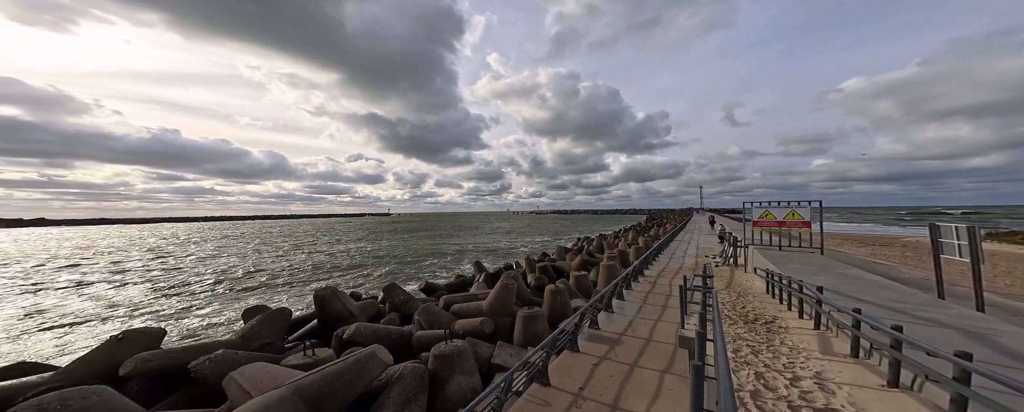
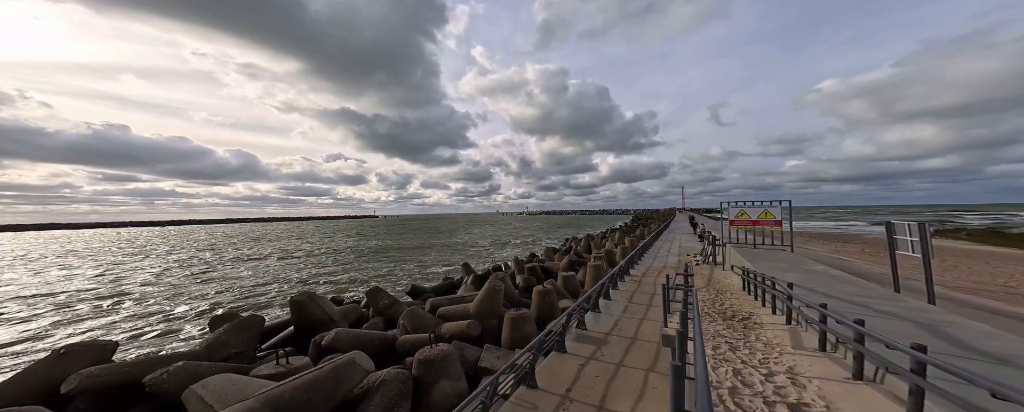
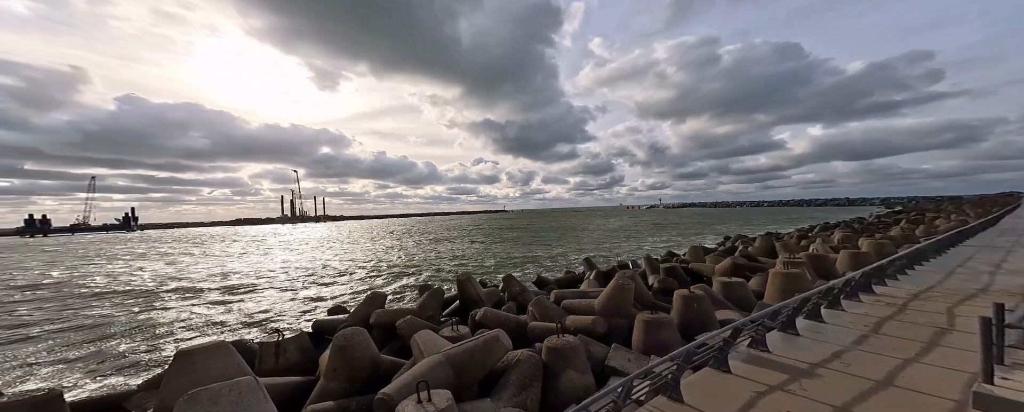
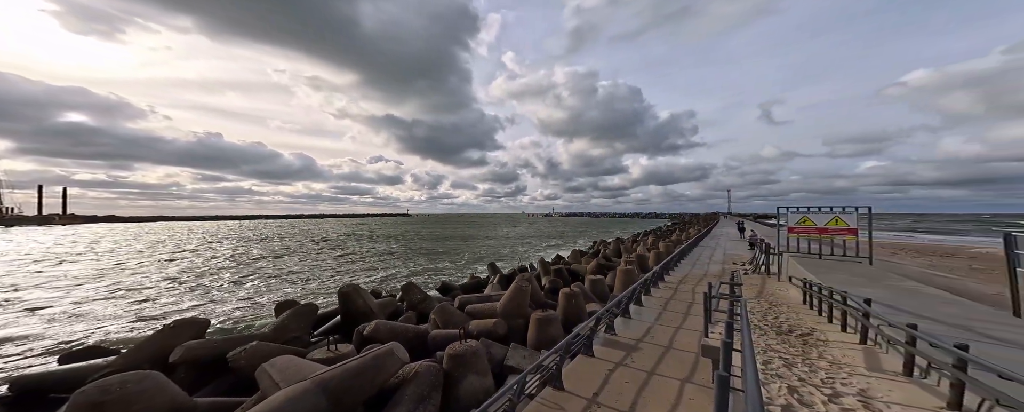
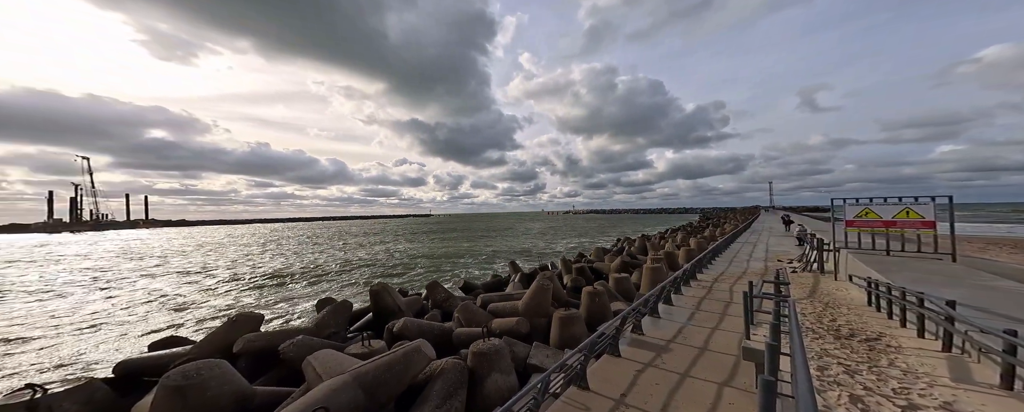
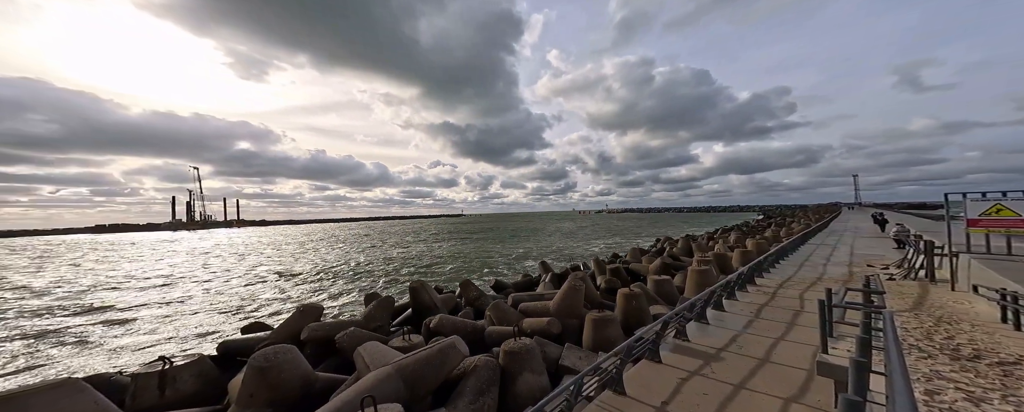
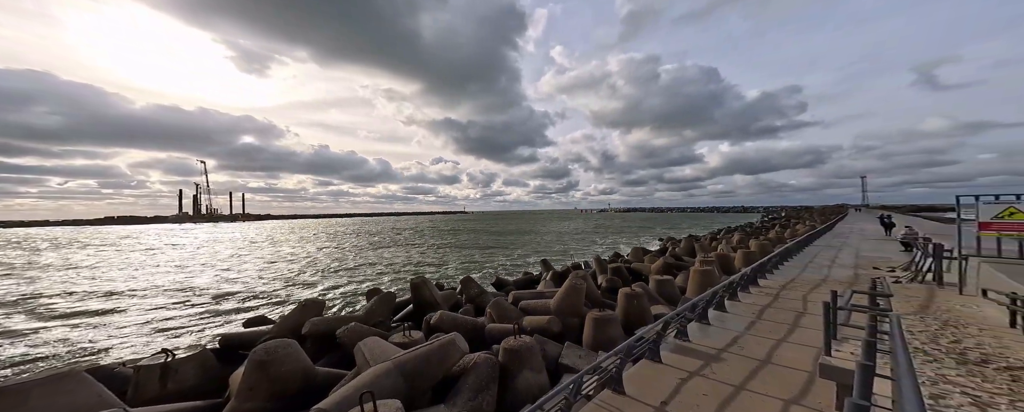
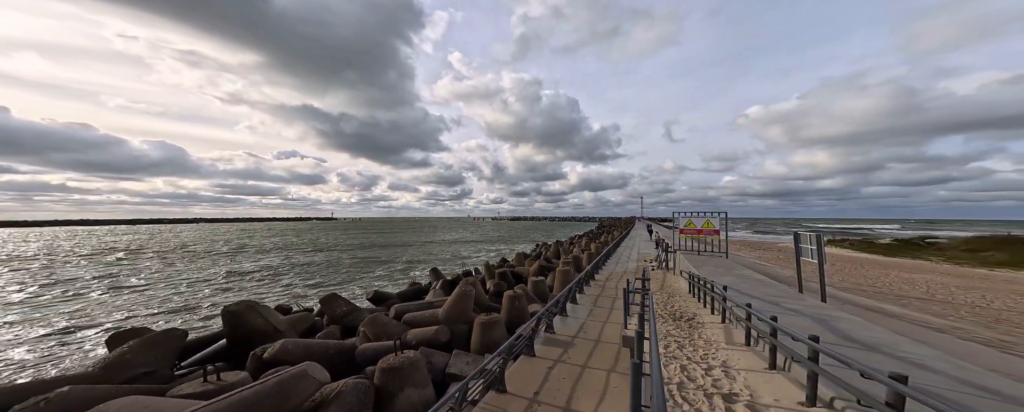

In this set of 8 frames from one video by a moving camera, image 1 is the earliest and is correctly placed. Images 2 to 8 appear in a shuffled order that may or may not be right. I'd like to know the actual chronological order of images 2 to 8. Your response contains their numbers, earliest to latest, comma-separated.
5, 6, 3, 7, 4, 8, 2
